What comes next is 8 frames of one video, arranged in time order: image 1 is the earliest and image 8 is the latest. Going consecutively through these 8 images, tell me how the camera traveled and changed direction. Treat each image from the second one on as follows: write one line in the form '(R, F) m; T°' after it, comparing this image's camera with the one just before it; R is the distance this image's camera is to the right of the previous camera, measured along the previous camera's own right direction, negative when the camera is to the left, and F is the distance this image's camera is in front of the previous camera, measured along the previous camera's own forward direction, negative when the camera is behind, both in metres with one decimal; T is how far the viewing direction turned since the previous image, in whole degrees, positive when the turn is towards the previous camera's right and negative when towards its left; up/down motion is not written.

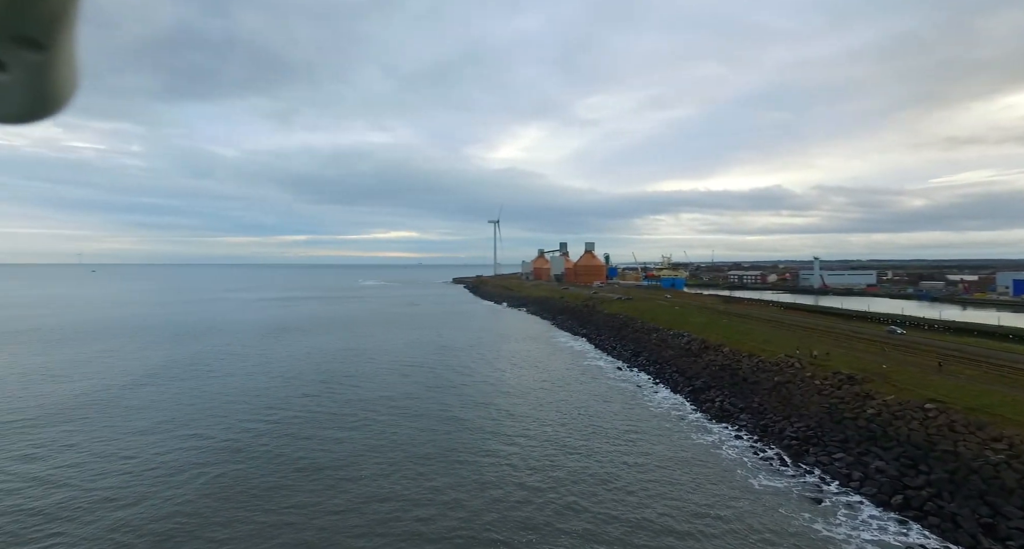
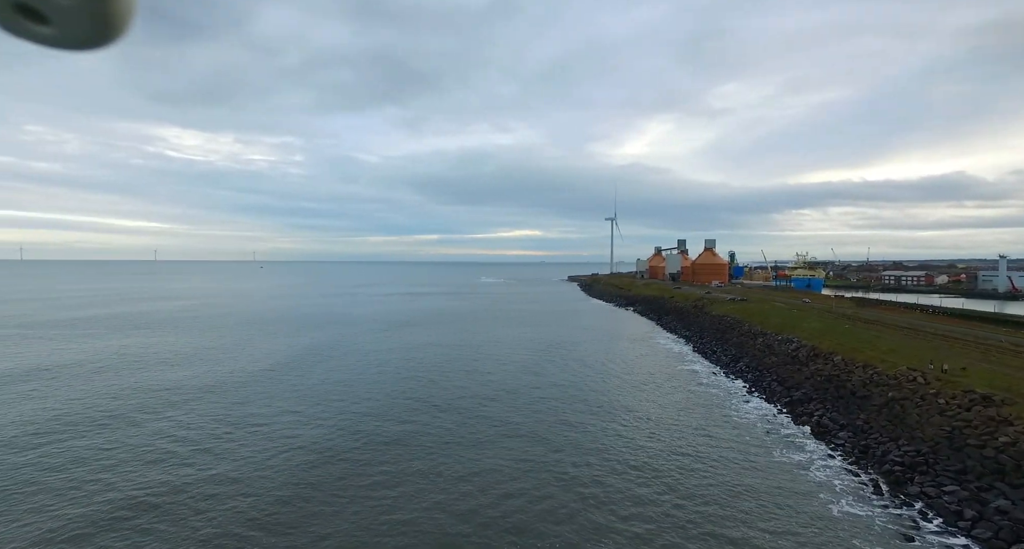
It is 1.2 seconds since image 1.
(+2.8, +0.4) m; -14°
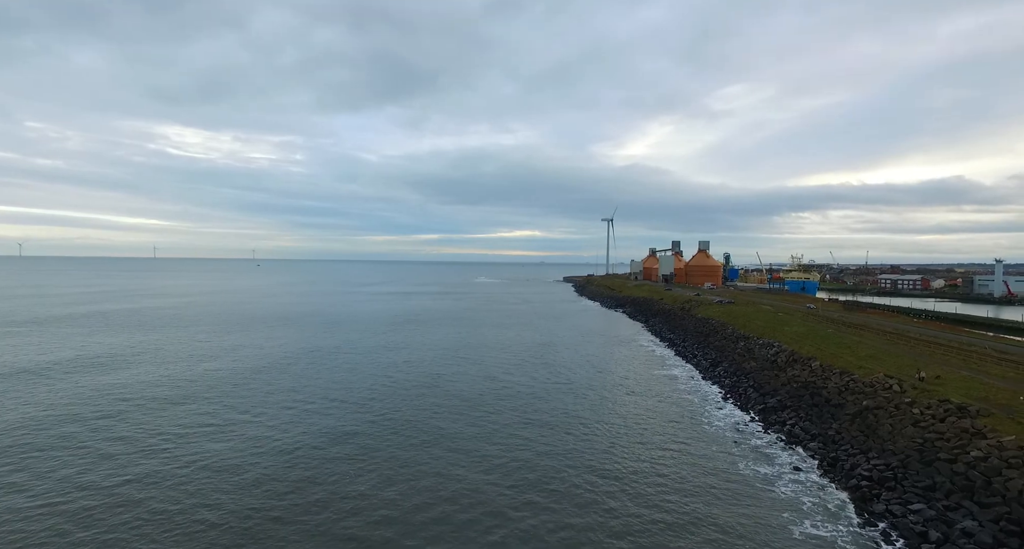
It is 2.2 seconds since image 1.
(+2.0, +1.1) m; 0°
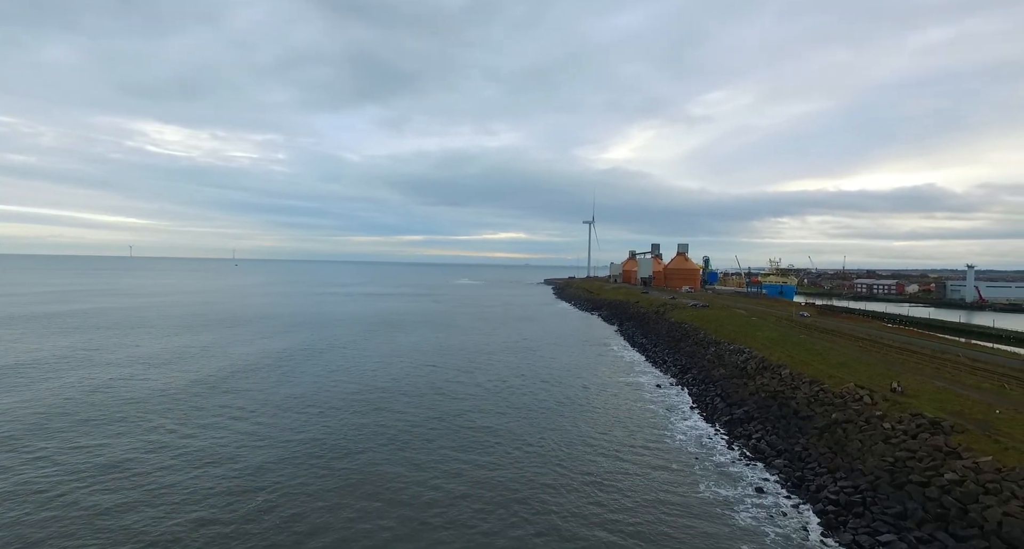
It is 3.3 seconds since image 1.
(+1.7, +2.0) m; +2°
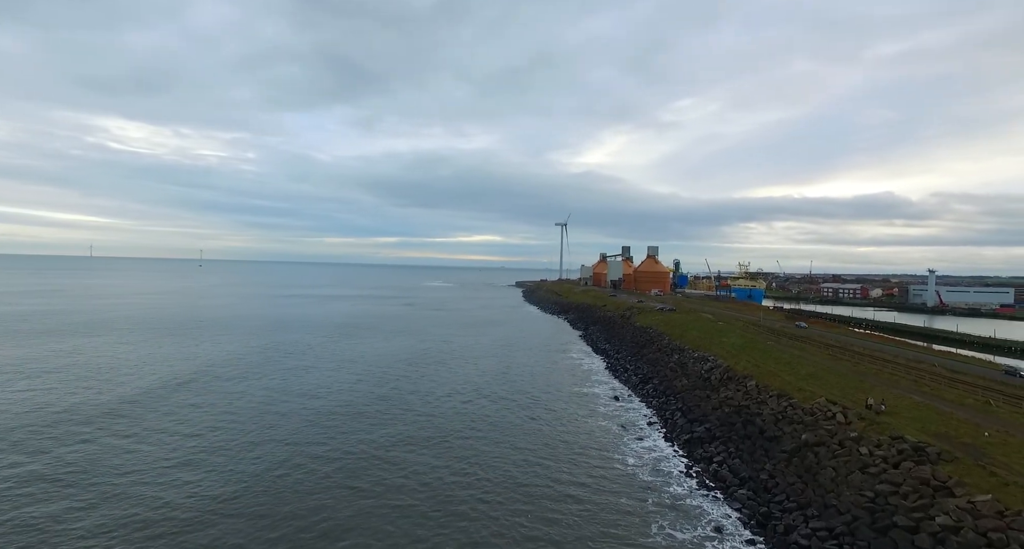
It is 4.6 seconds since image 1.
(+1.9, +3.2) m; +3°
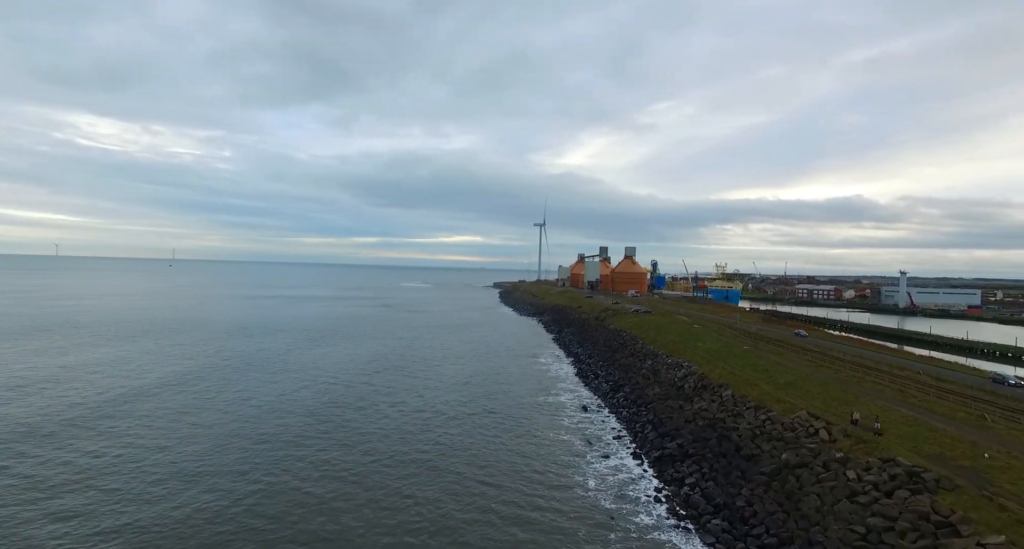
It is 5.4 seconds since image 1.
(+1.2, +2.4) m; +2°
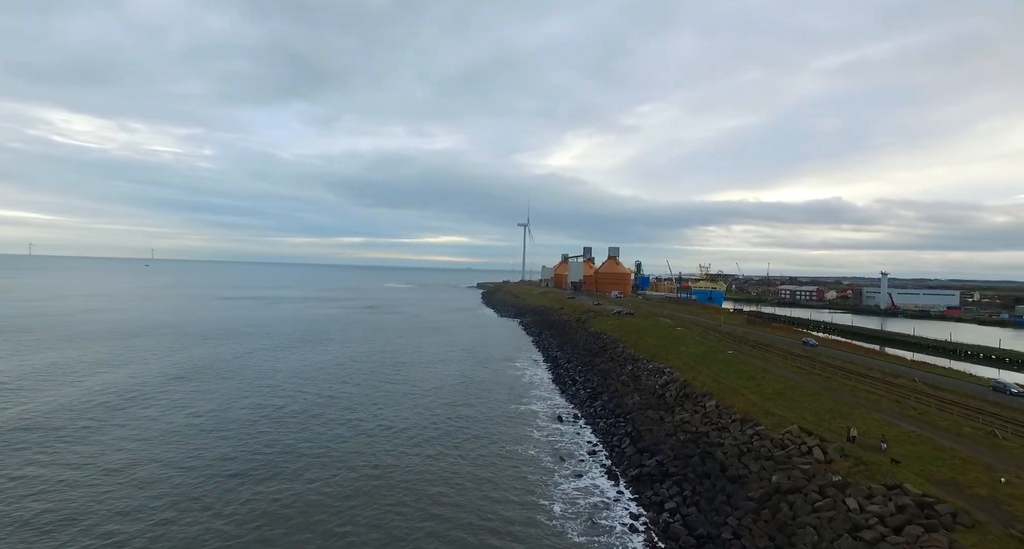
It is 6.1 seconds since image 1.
(+0.9, +2.2) m; +2°
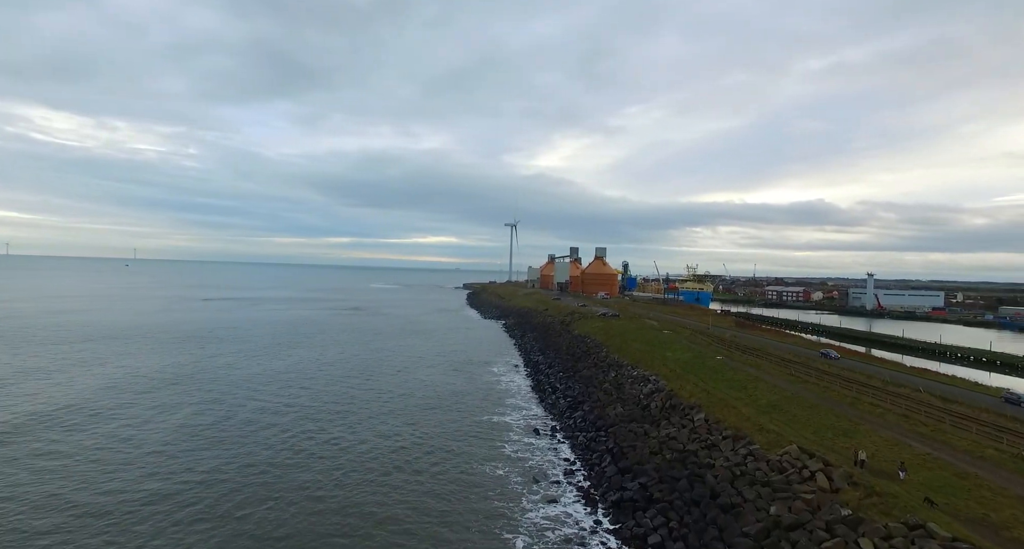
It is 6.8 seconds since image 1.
(+0.8, +2.2) m; +1°
